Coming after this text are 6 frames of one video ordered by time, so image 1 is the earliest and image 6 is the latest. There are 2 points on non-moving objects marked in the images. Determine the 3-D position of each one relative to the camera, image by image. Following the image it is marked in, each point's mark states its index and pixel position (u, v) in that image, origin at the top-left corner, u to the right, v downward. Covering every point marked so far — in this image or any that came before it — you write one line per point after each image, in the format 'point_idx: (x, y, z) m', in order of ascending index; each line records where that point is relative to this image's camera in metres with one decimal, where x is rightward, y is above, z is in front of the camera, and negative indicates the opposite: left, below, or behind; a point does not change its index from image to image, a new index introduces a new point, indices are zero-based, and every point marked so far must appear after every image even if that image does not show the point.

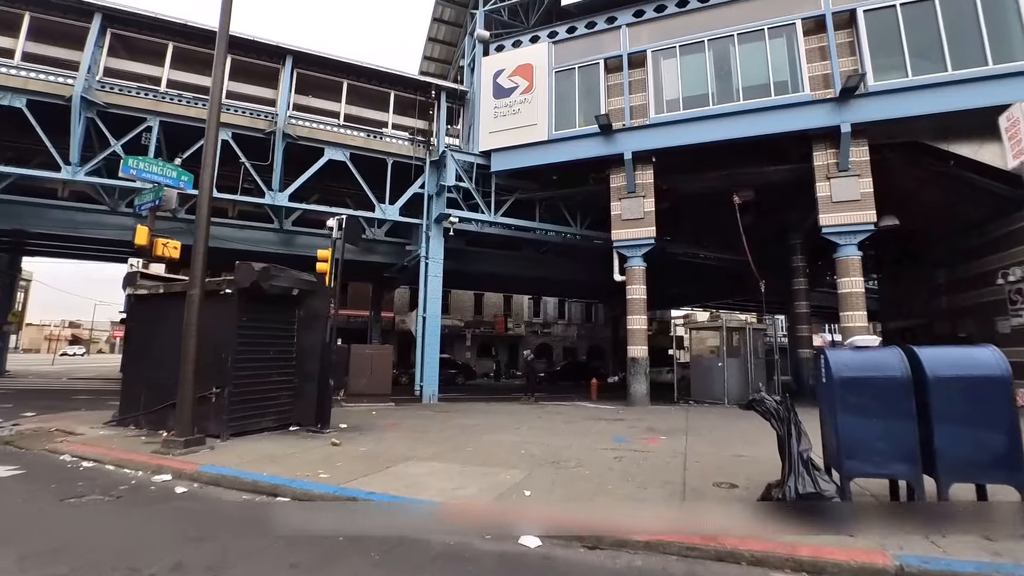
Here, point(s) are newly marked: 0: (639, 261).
0: (+4.1, +0.9, +16.3) m
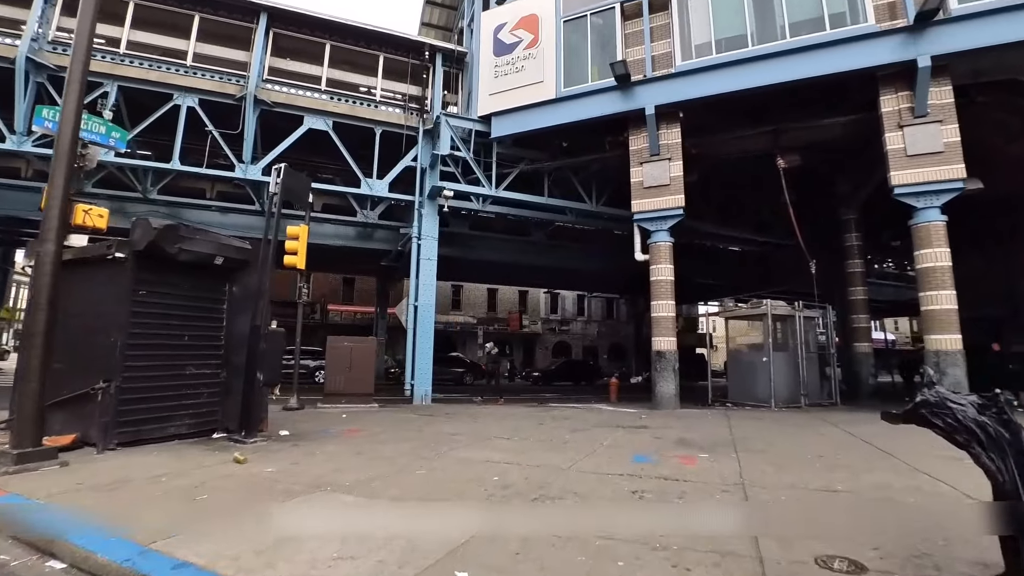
0: (+4.1, +1.4, +13.6) m
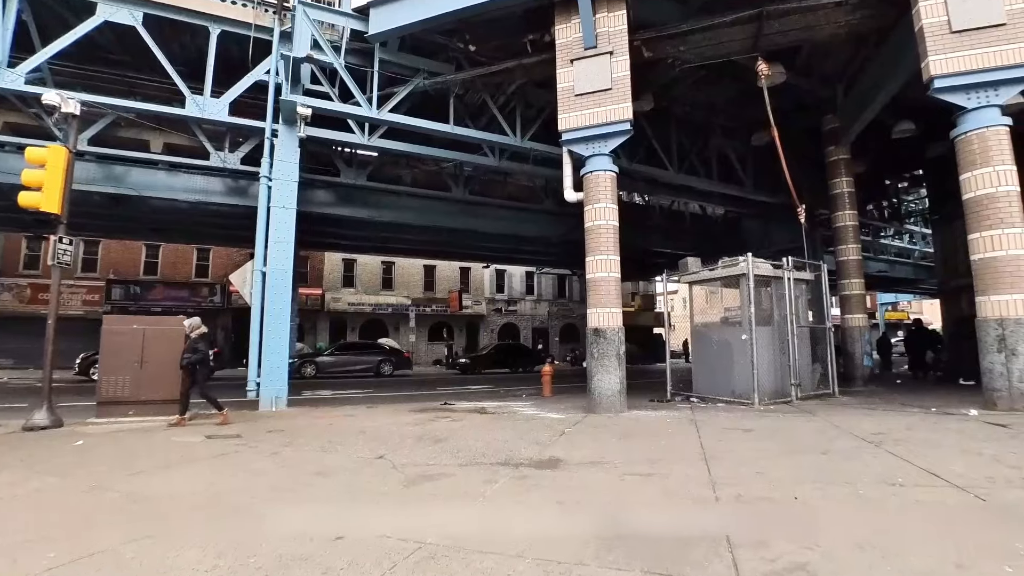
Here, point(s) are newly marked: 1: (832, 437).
0: (+1.7, +2.4, +9.4) m
1: (+3.9, -1.8, +6.0) m
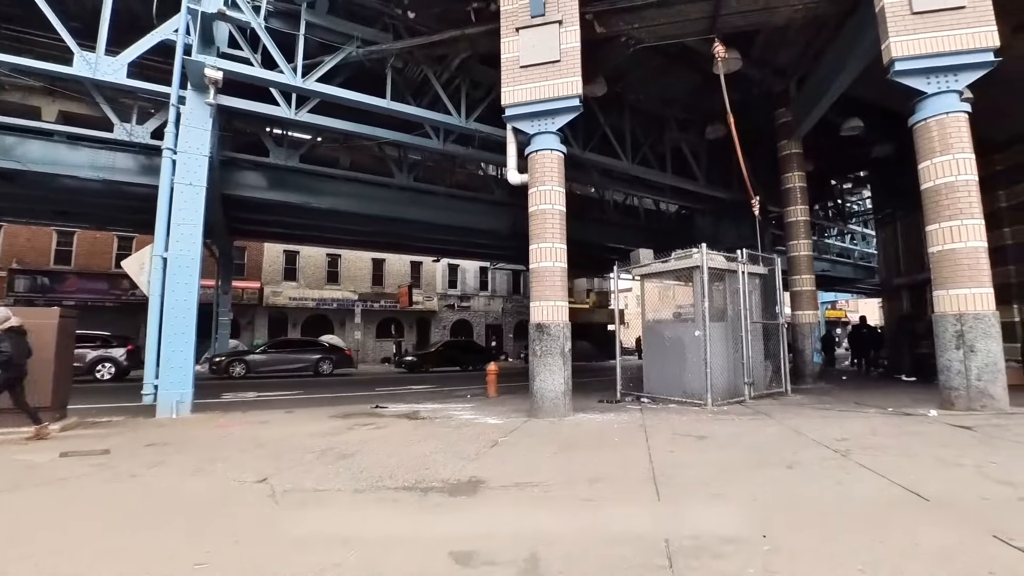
0: (+0.6, +2.5, +8.6) m
1: (+3.0, -1.7, +5.4) m
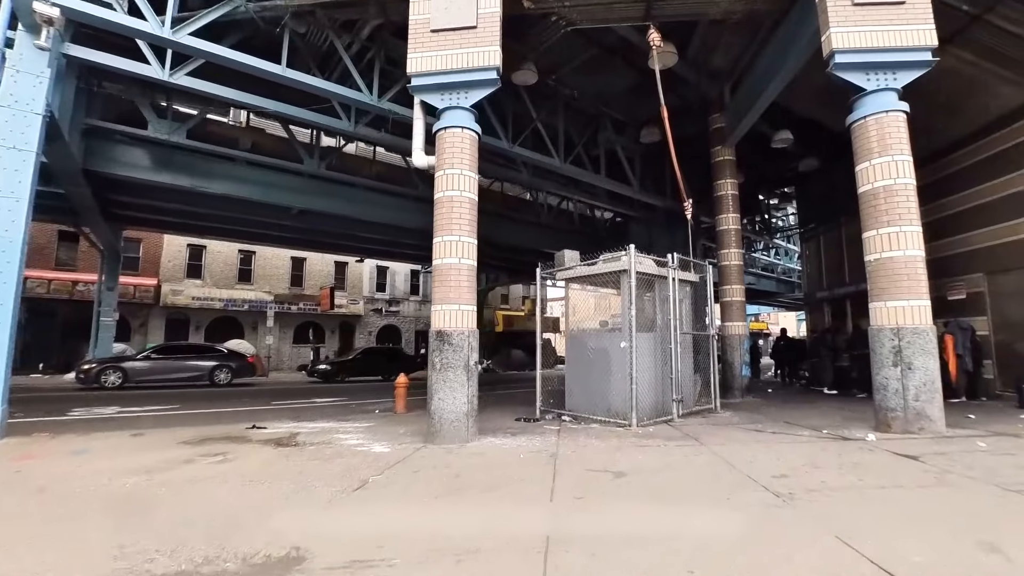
0: (-0.7, +2.5, +7.4) m
1: (+1.9, -1.7, +4.4) m
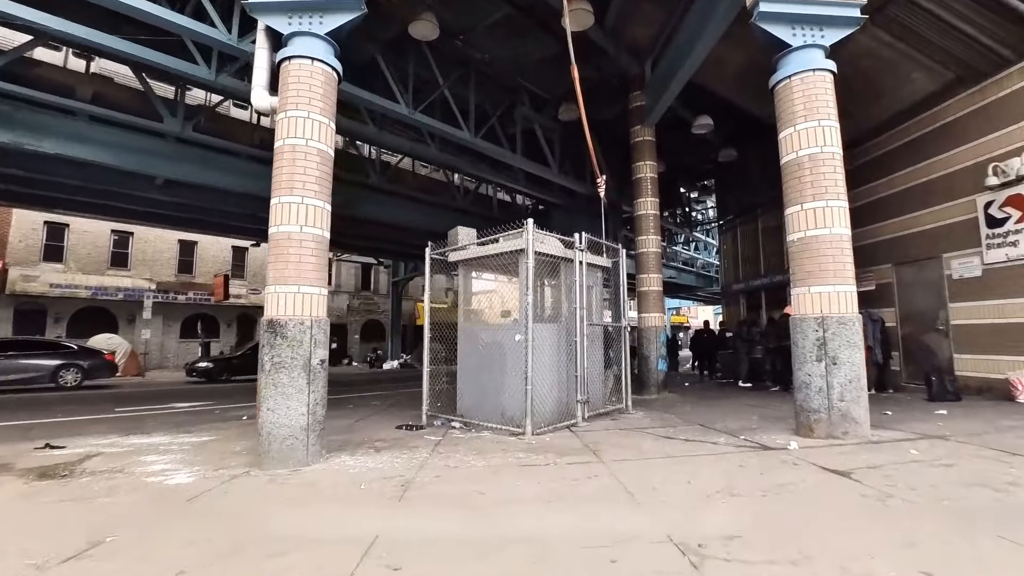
0: (-2.3, +2.8, +5.8) m
1: (+0.7, -1.5, +3.2) m
